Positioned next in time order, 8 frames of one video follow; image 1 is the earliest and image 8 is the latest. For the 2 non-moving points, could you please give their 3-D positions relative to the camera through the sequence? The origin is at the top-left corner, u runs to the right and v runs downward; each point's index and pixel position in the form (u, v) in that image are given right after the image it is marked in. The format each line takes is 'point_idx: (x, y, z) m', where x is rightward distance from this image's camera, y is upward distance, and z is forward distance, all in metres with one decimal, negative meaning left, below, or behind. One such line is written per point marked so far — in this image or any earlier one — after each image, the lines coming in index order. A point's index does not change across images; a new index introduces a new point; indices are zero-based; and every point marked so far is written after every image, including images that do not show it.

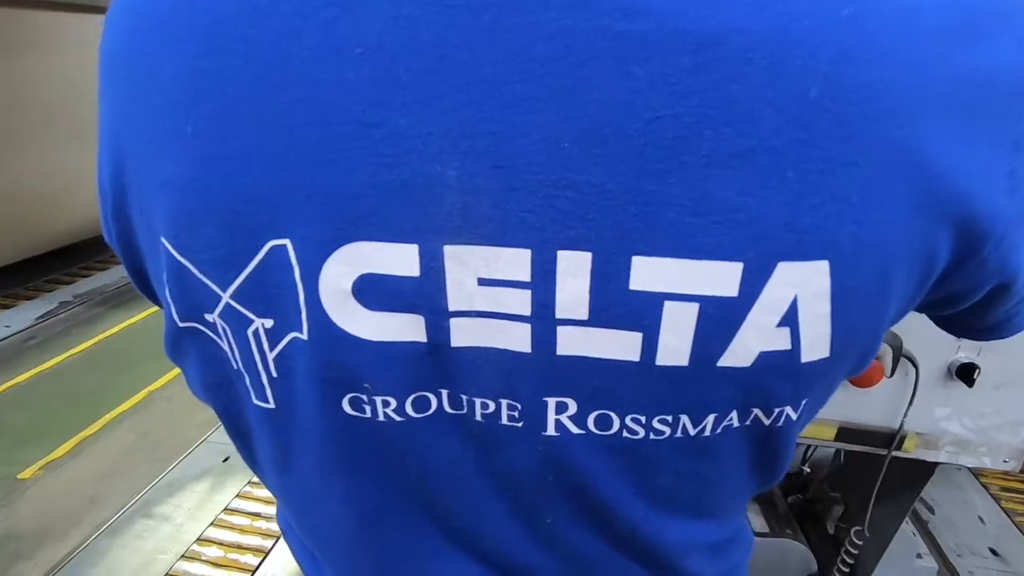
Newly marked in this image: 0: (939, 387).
0: (+0.6, -0.1, +0.7) m
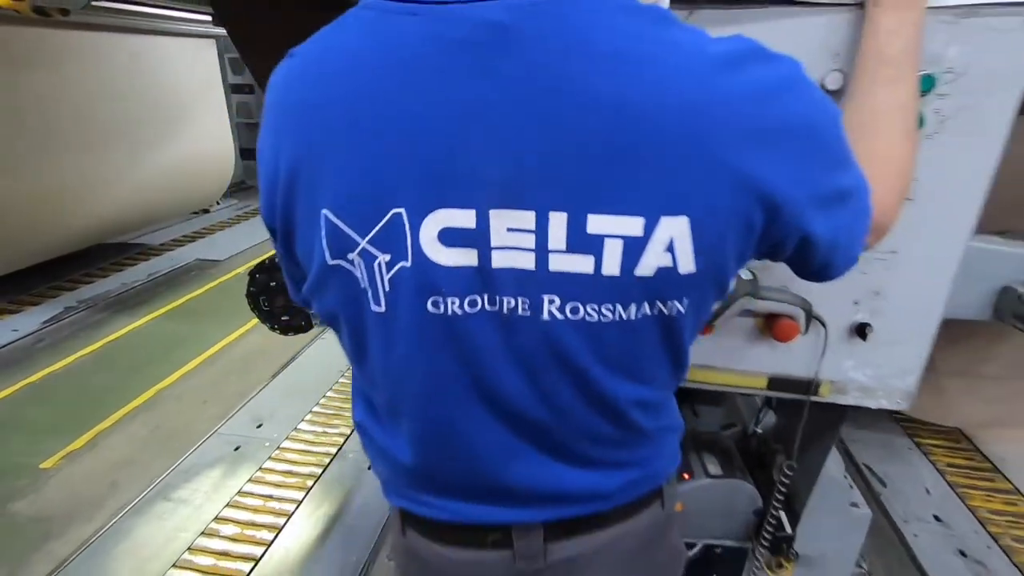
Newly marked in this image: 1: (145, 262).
0: (+0.6, -0.1, +0.9) m
1: (-3.1, +0.2, +4.5) m
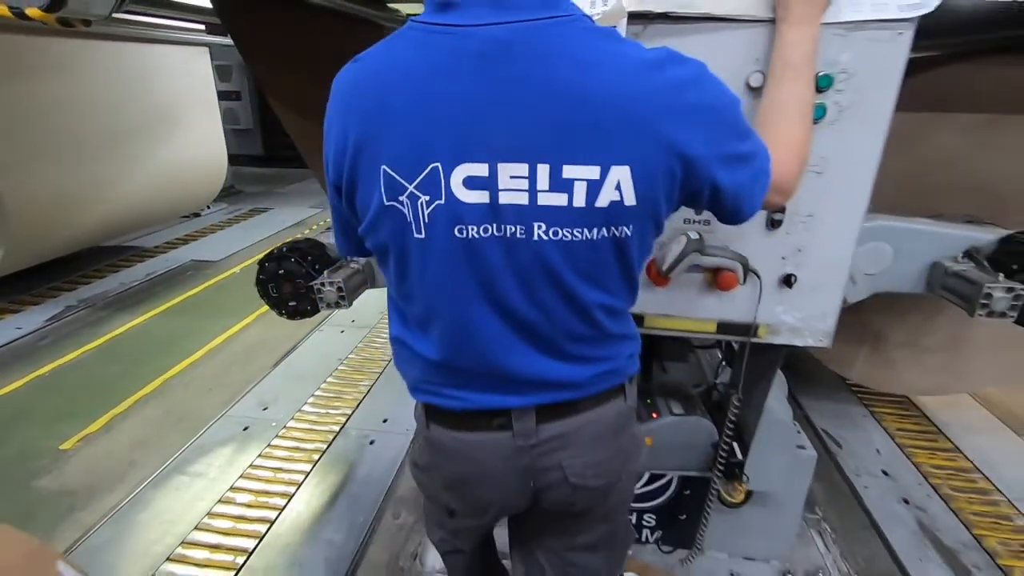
0: (+0.6, 0.0, +1.2) m
1: (-3.2, +0.2, +4.6) m
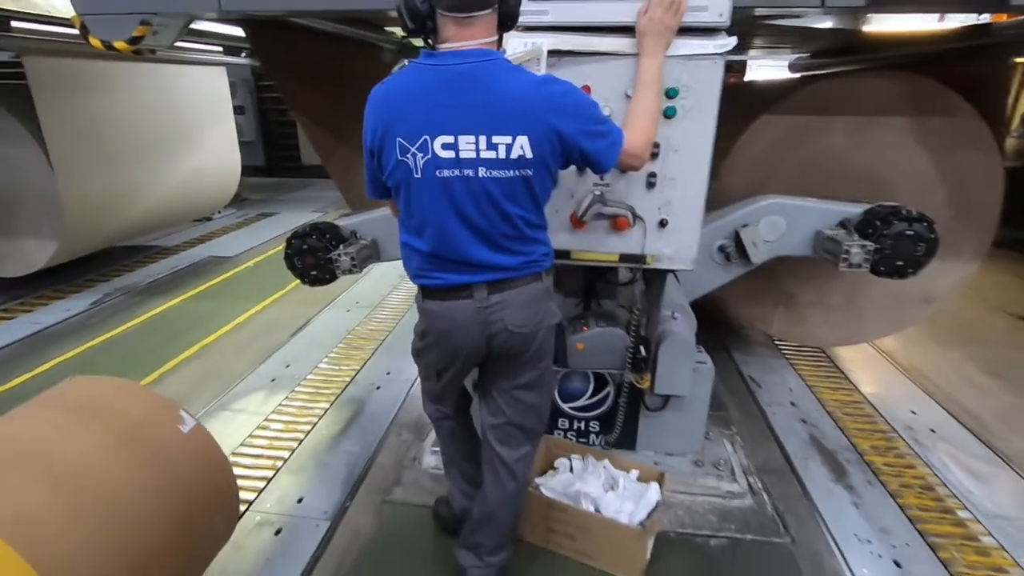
0: (+0.5, +0.2, +1.7) m
1: (-3.3, +0.3, +5.1) m
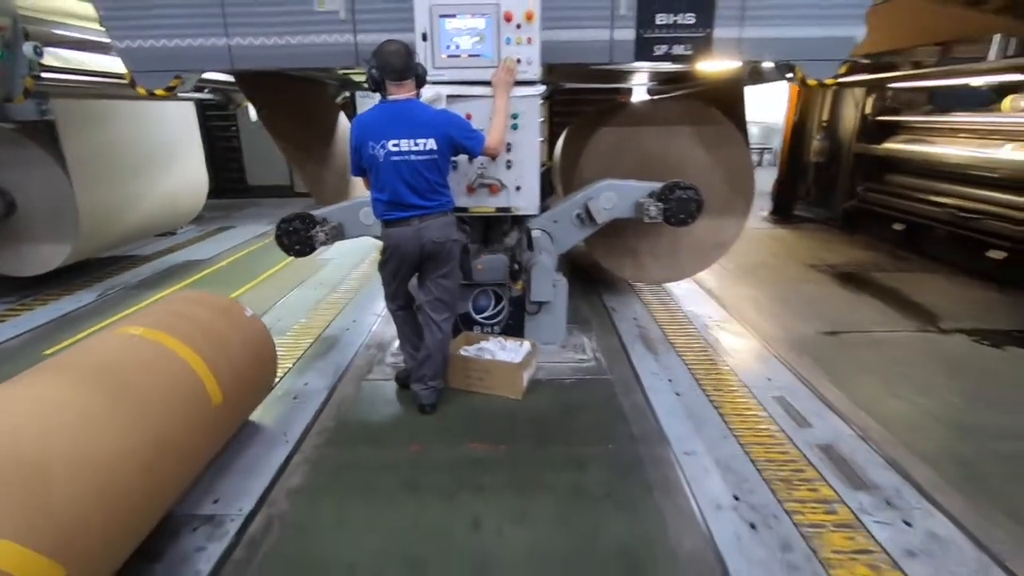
0: (0.0, +0.5, +3.1) m
1: (-4.1, +0.3, +6.0) m
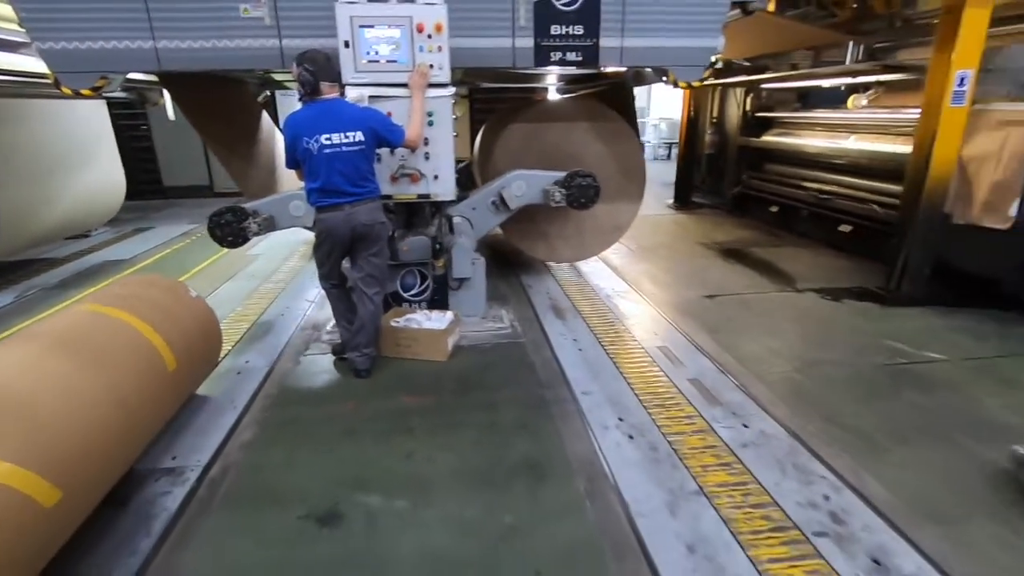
0: (-0.5, +0.7, +3.5) m
1: (-4.9, +0.2, +5.9) m
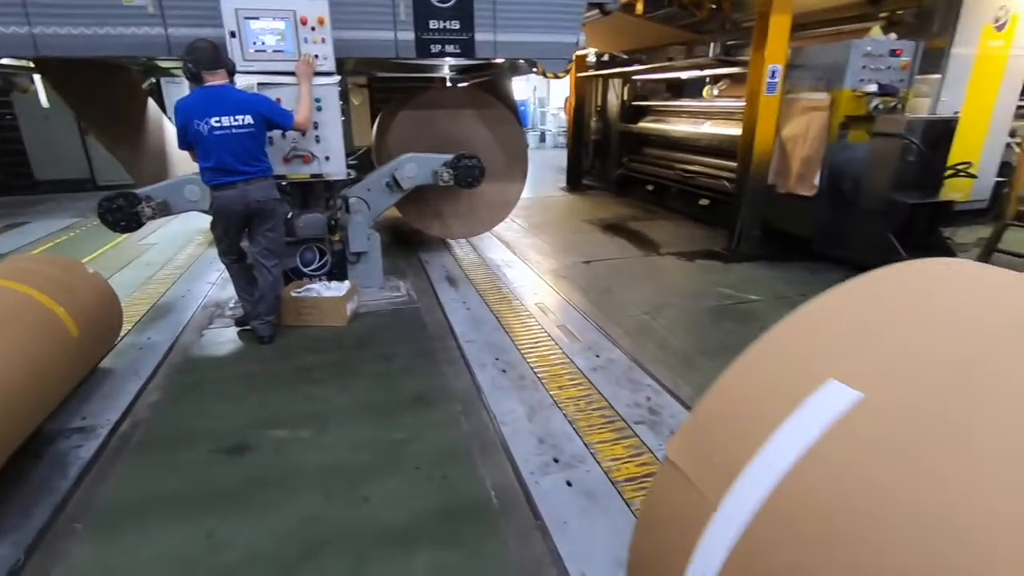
0: (-1.3, +0.9, +3.8) m
1: (-6.0, +0.3, +5.6) m
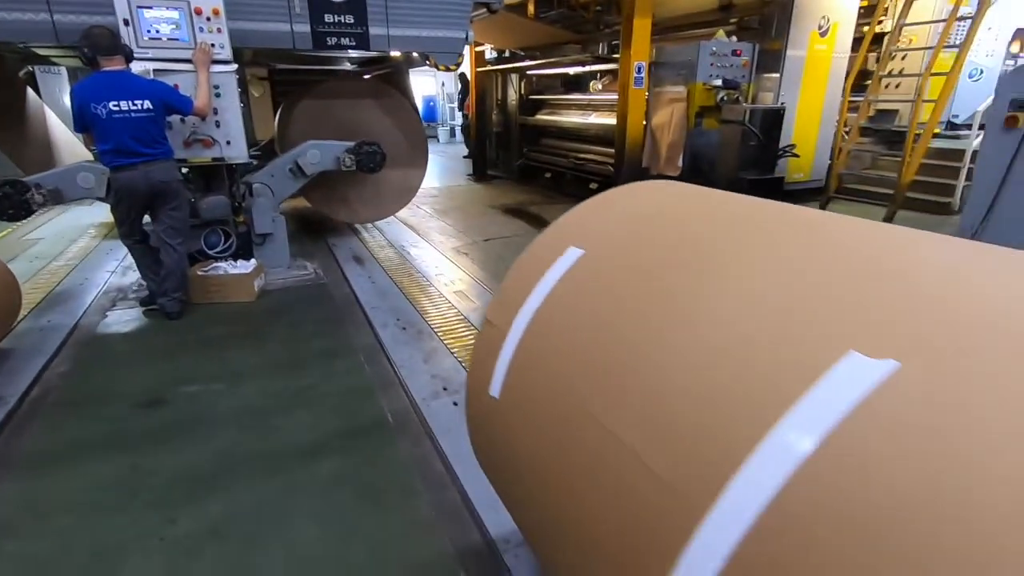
0: (-2.1, +1.0, +4.0) m
1: (-7.0, +0.2, +5.1) m
